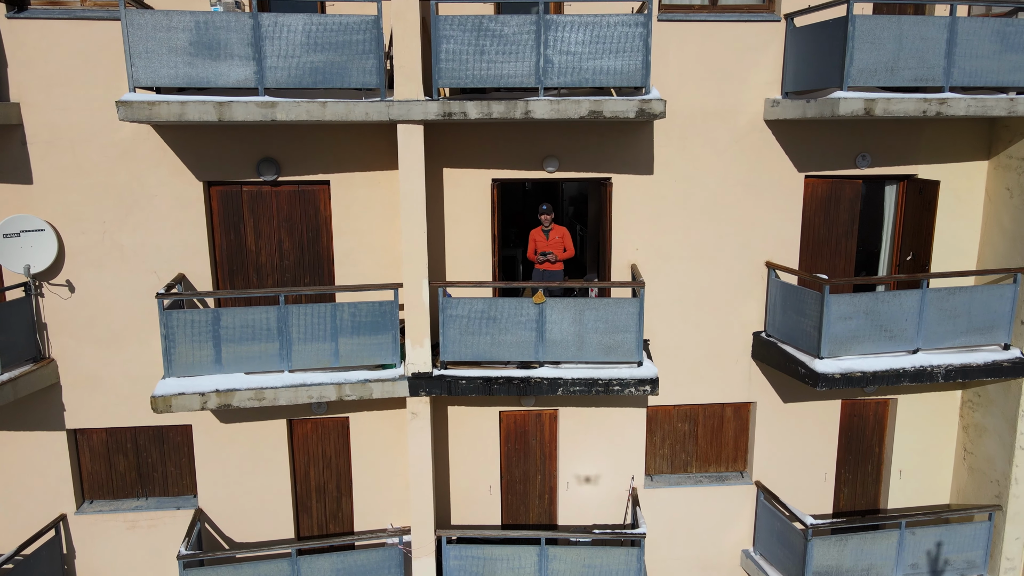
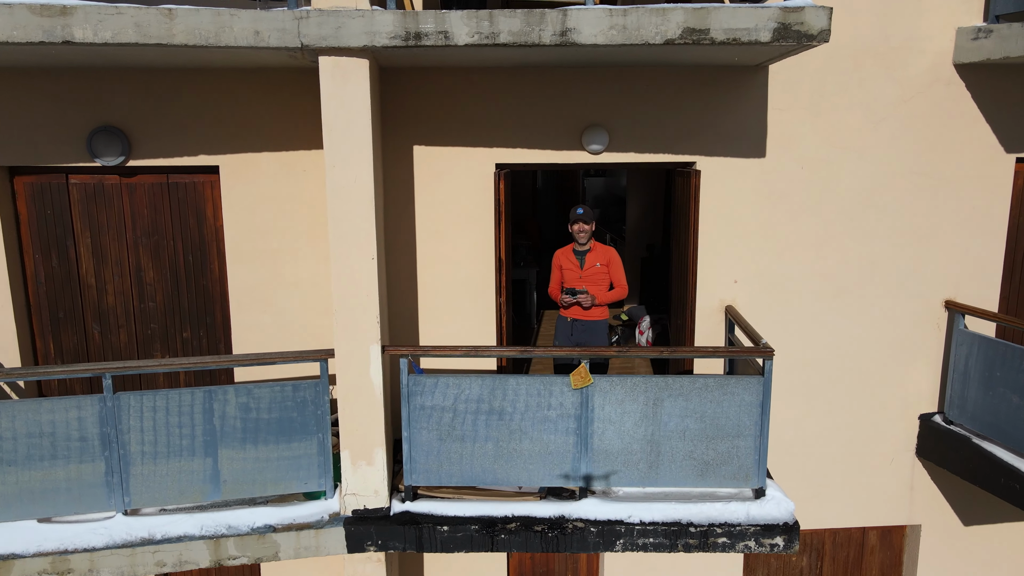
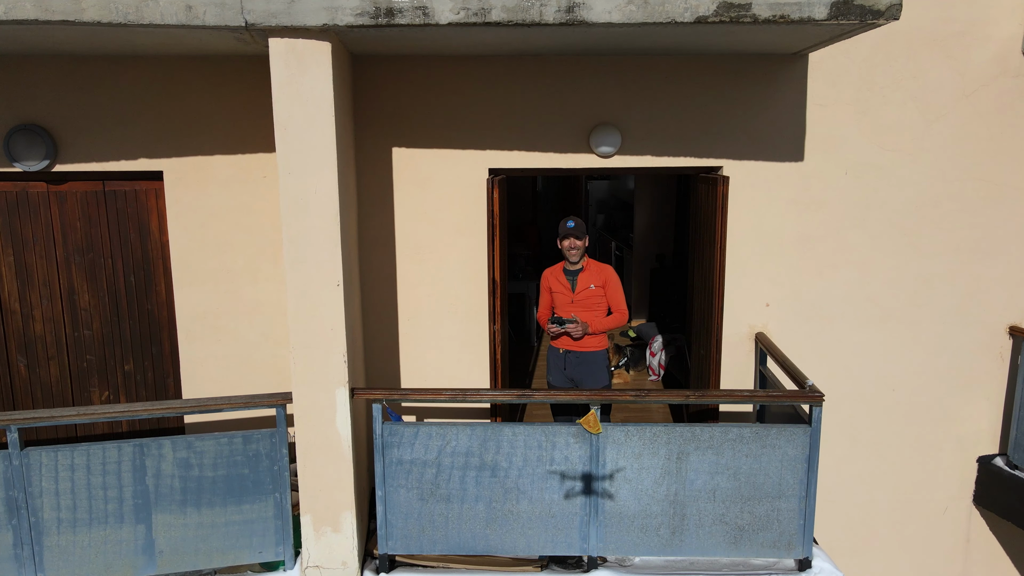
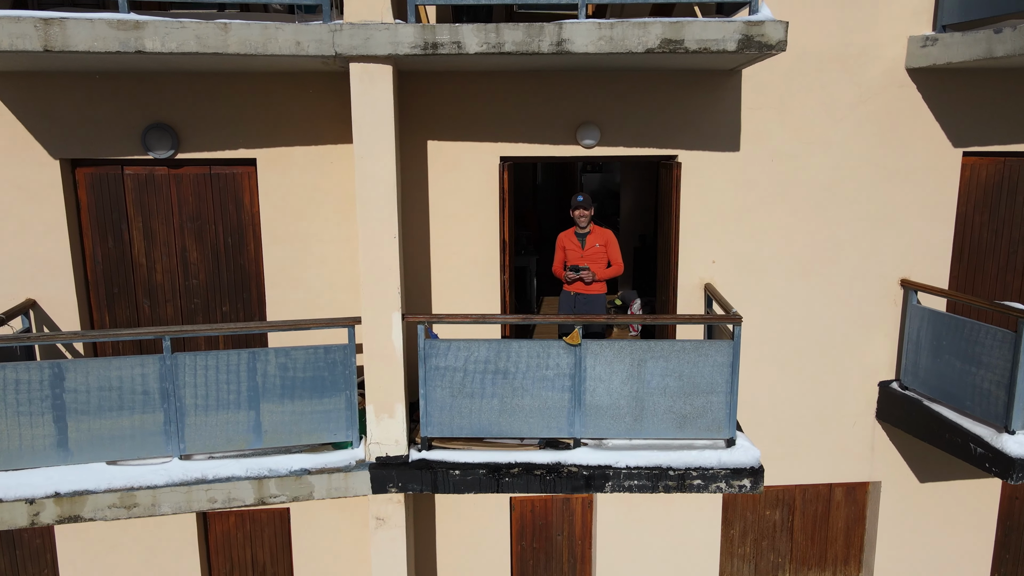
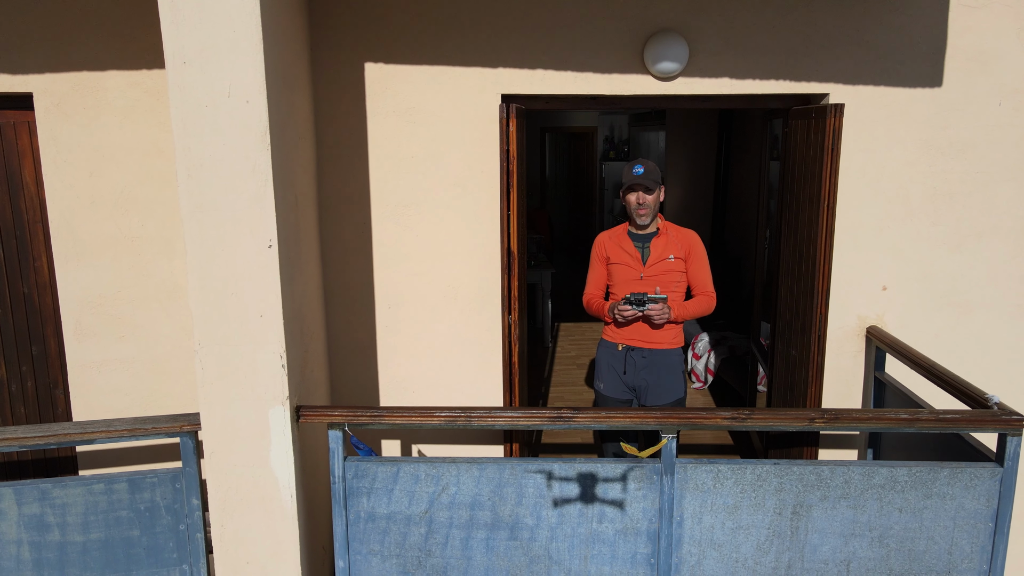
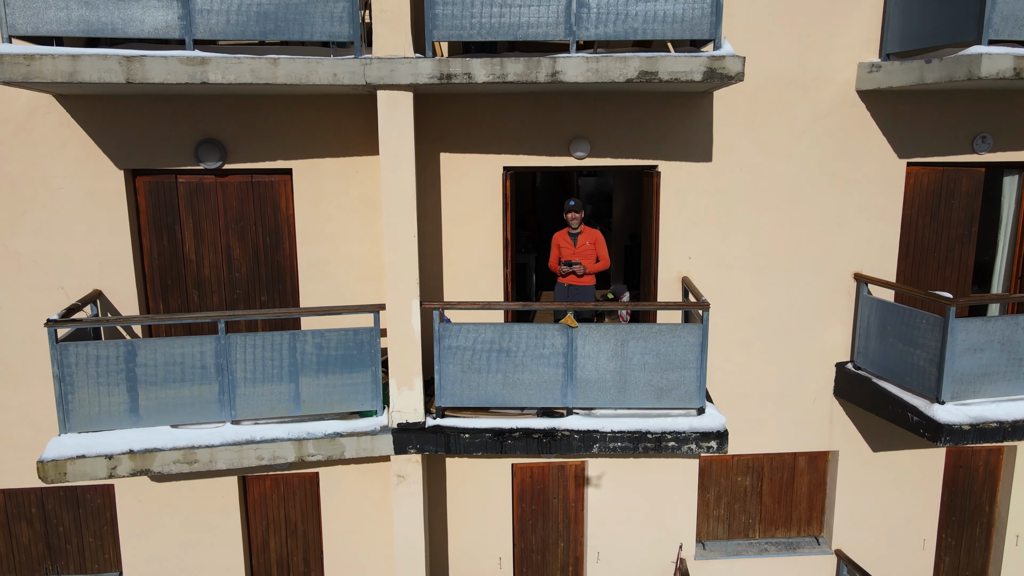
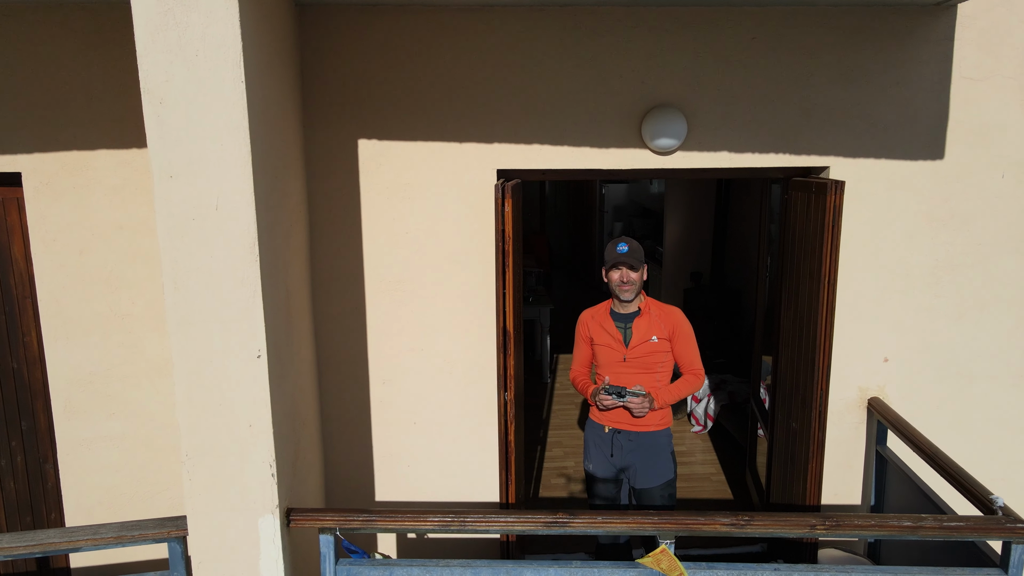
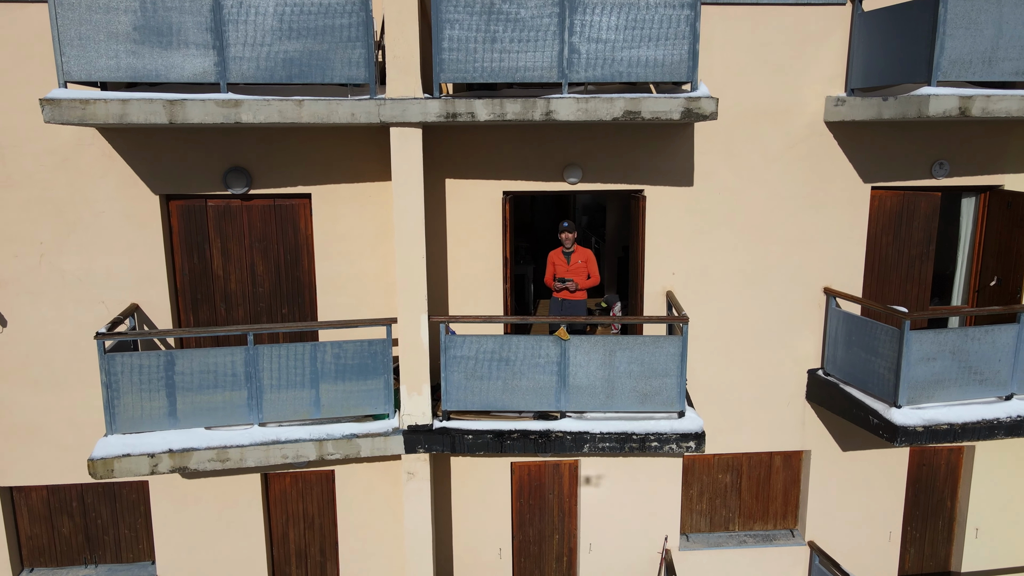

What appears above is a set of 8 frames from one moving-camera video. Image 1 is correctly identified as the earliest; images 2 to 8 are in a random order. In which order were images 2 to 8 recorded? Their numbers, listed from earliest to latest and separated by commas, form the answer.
8, 6, 4, 2, 3, 7, 5
